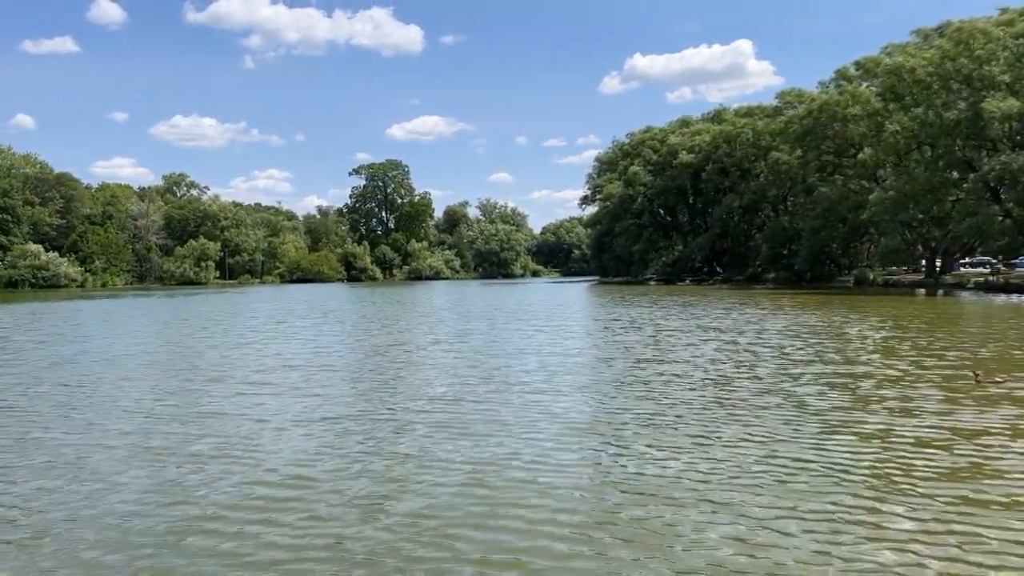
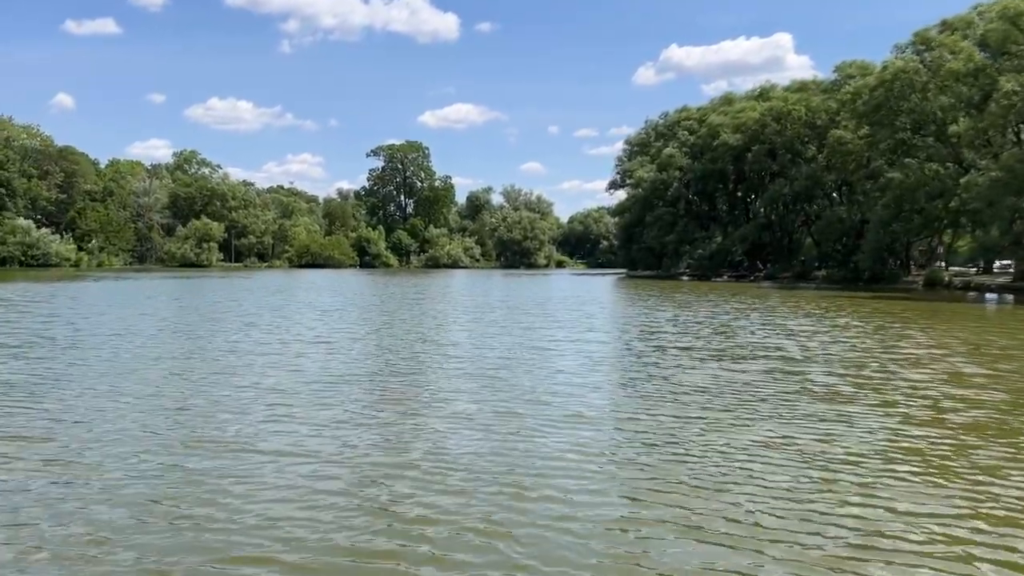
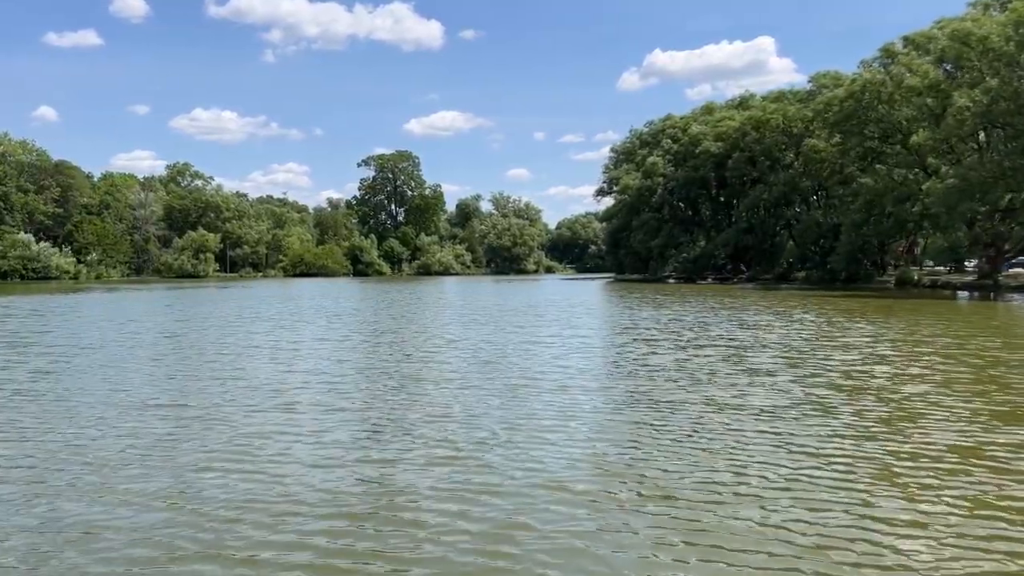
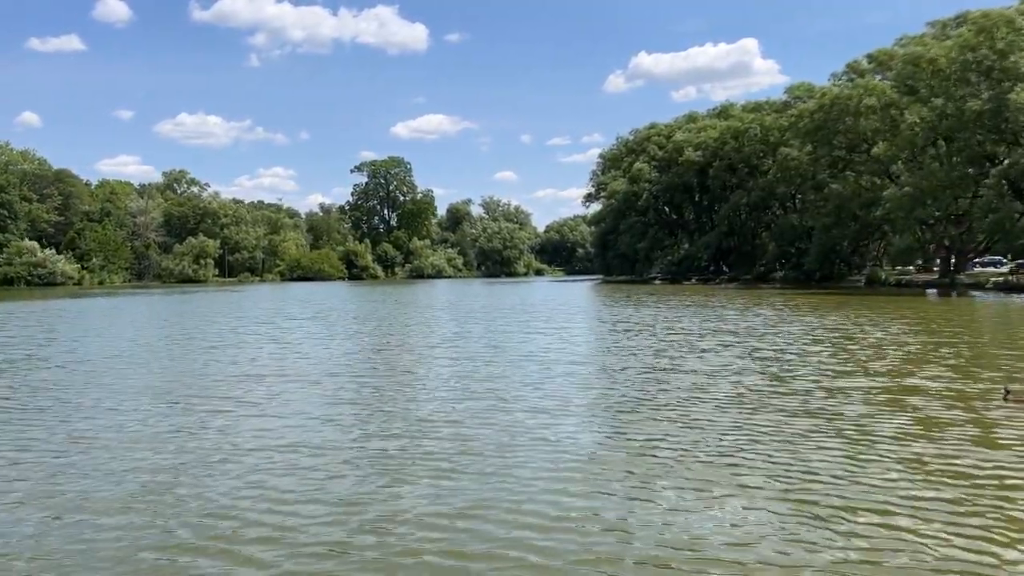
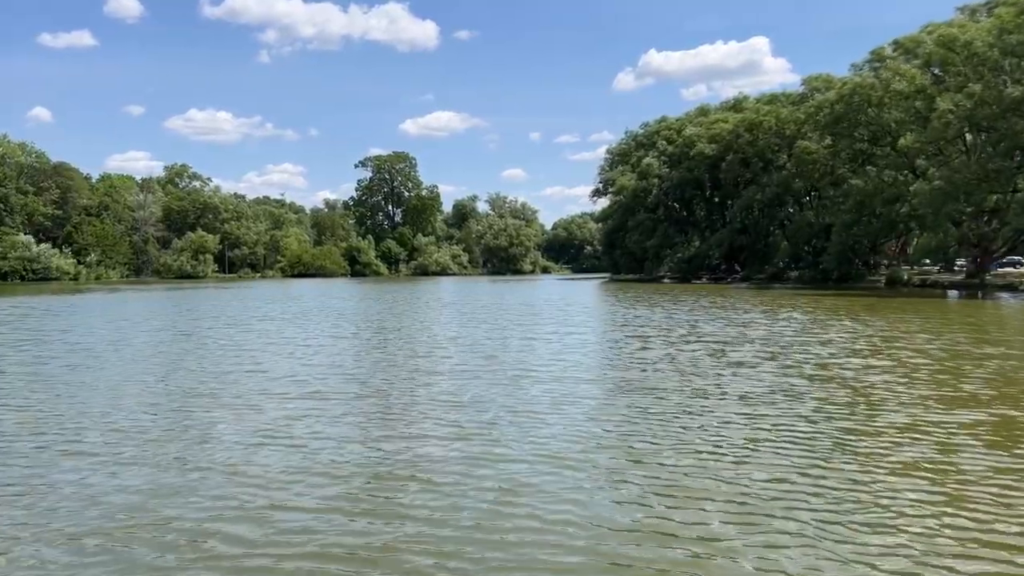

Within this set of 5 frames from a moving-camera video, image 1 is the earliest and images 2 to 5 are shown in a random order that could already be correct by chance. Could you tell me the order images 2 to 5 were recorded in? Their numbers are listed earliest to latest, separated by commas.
4, 5, 3, 2
